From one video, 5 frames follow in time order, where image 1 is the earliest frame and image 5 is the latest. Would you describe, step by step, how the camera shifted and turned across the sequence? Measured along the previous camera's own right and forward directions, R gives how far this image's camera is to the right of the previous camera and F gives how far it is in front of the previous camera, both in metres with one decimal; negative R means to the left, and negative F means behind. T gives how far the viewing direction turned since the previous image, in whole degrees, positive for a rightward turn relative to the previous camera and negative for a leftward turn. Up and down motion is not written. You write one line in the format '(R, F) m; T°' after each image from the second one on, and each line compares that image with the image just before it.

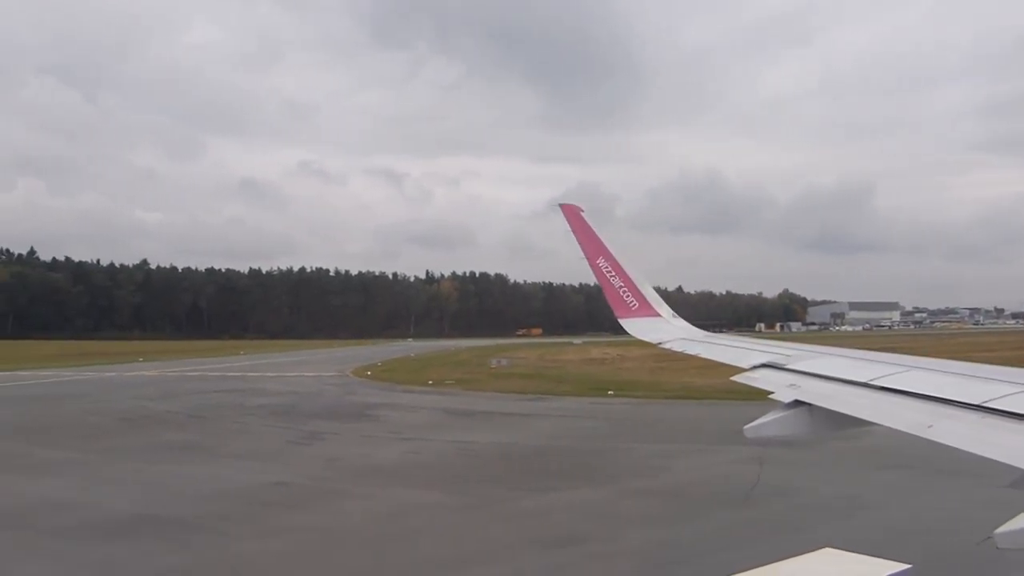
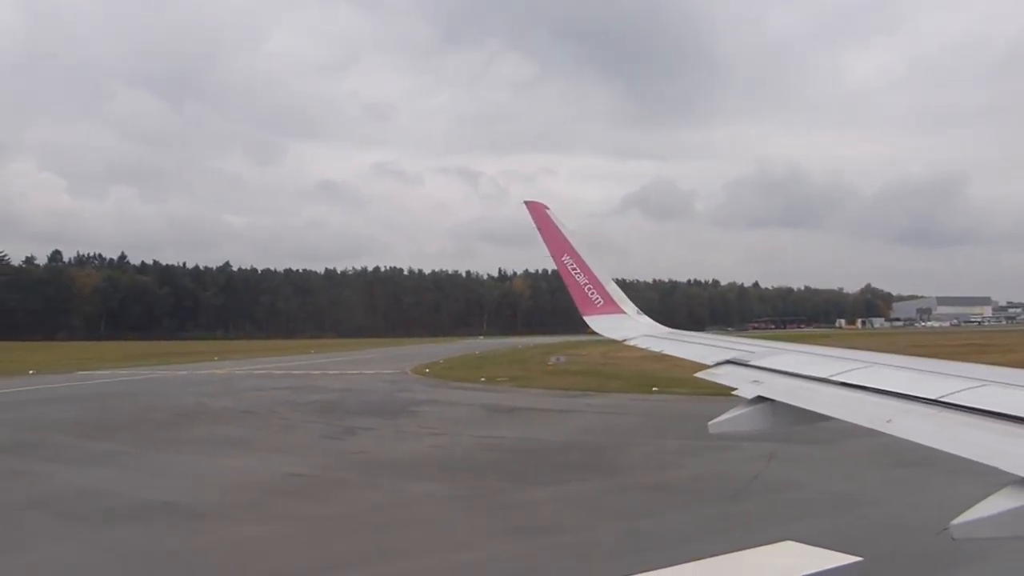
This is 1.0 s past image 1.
(+1.0, -0.4) m; -5°
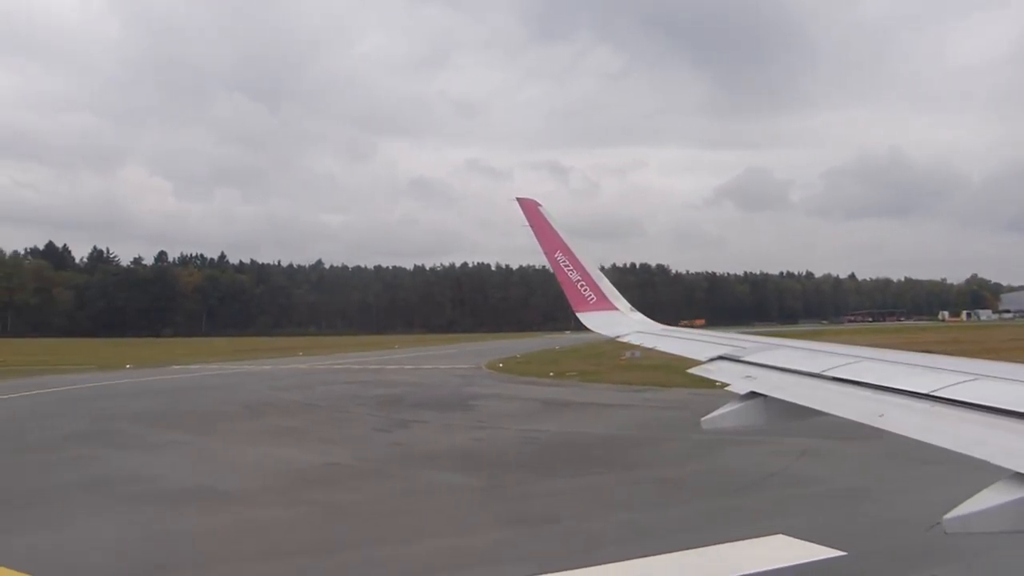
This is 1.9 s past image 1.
(+0.9, -0.3) m; -6°
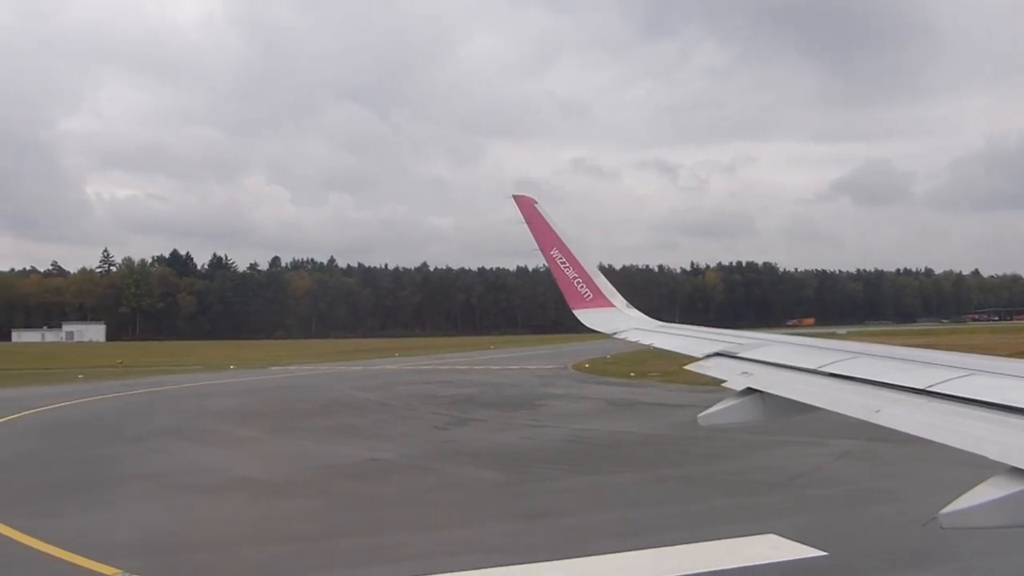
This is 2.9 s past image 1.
(+1.0, -0.2) m; -7°
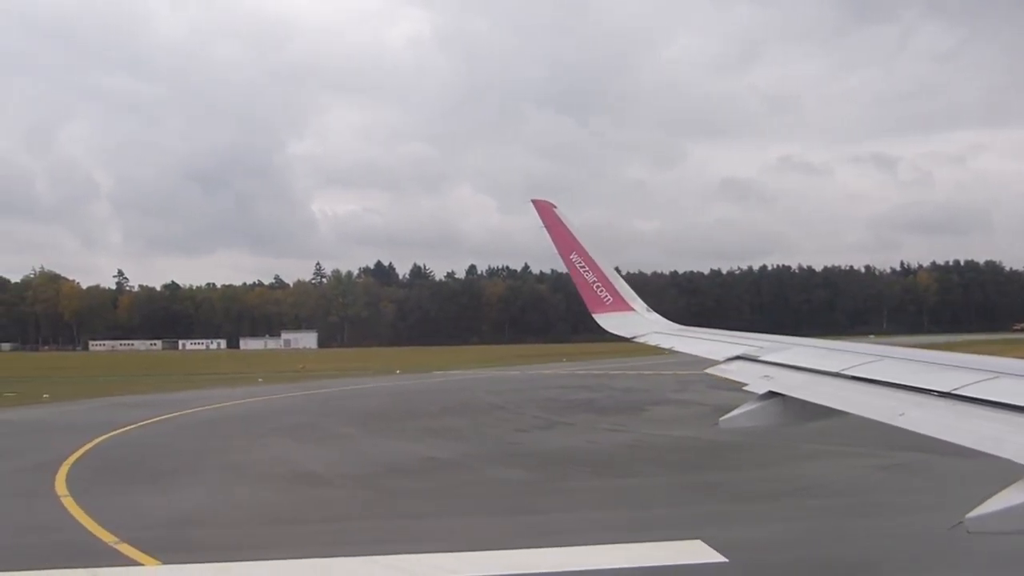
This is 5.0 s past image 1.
(+1.7, -0.1) m; -13°
